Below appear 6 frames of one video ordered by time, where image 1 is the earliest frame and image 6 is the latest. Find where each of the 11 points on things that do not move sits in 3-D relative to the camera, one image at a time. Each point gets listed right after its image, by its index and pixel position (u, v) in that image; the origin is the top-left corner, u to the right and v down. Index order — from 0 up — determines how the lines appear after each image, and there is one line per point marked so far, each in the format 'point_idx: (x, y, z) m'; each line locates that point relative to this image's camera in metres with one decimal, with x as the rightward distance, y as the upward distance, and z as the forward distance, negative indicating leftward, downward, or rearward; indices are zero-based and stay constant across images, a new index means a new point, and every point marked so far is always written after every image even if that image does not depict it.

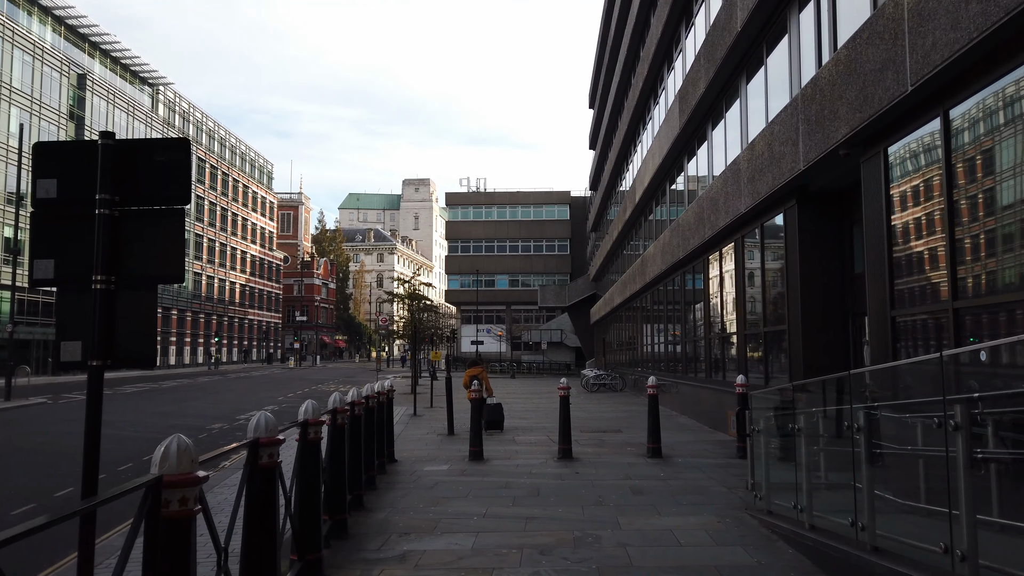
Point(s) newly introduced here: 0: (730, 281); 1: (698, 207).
0: (+4.2, +0.1, +14.3) m
1: (+3.9, +1.7, +15.3) m
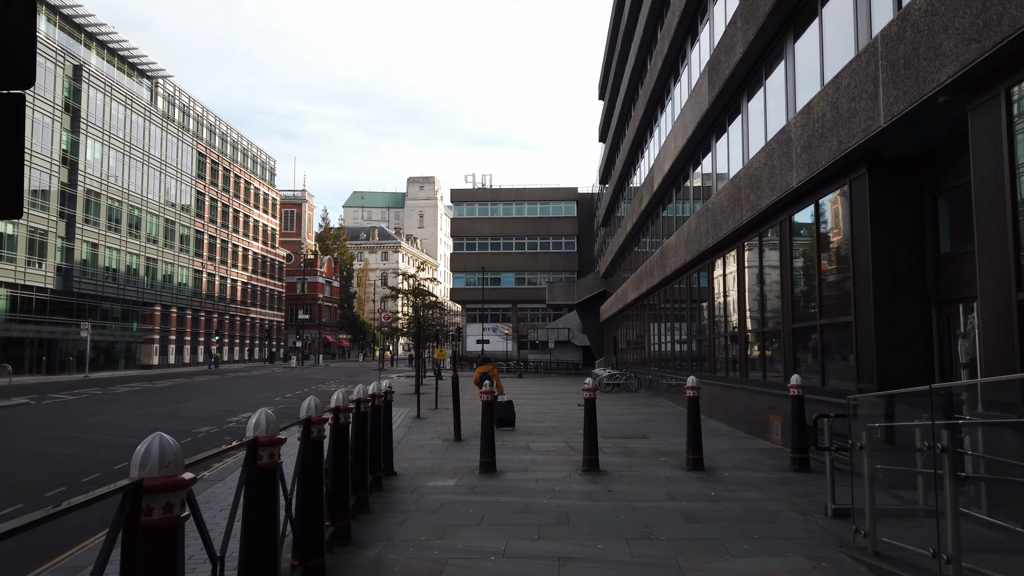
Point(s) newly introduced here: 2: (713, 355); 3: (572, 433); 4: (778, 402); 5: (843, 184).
0: (+4.5, +0.3, +12.7) m
1: (+4.2, +1.9, +13.7) m
2: (+4.8, -1.6, +17.6) m
3: (+1.2, -2.9, +14.7) m
4: (+4.3, -1.9, +12.0) m
5: (+4.3, +1.3, +9.4) m
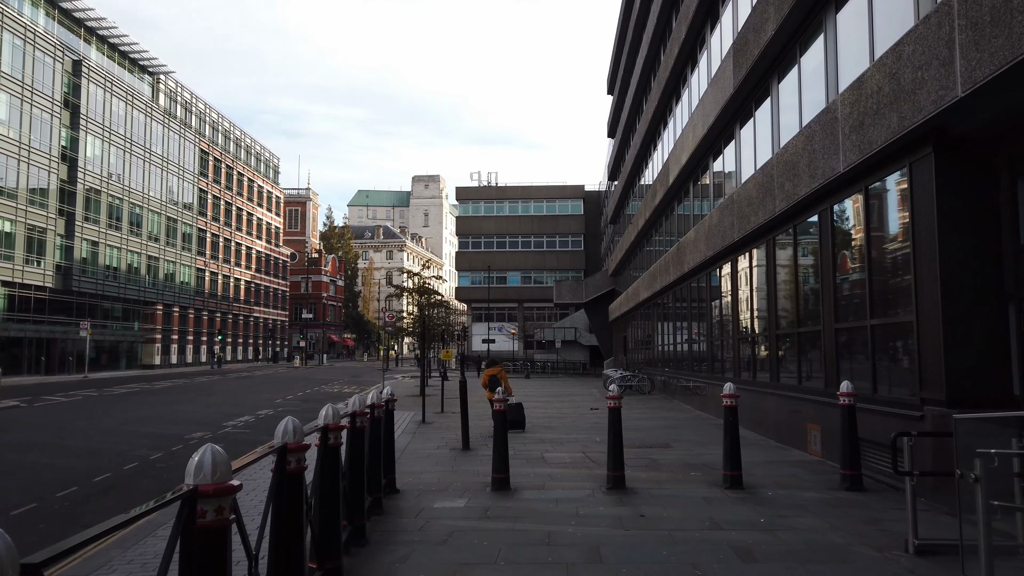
0: (+4.7, +0.4, +11.6) m
1: (+4.4, +1.9, +12.6) m
2: (+5.0, -1.6, +16.6) m
3: (+1.4, -2.8, +13.7) m
4: (+4.5, -1.8, +10.9) m
5: (+4.5, +1.4, +8.4) m
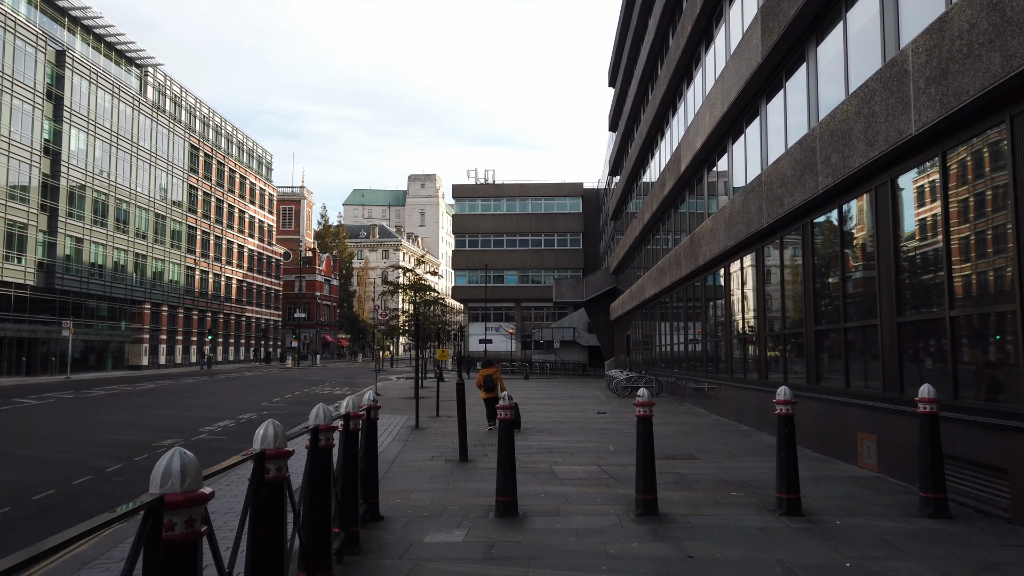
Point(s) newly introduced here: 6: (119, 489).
0: (+4.7, +0.5, +10.1) m
1: (+4.4, +2.1, +11.1) m
2: (+5.1, -1.4, +15.0) m
3: (+1.5, -2.7, +12.1) m
4: (+4.6, -1.7, +9.4) m
5: (+4.5, +1.5, +6.9) m
6: (-6.0, -3.1, +11.2) m
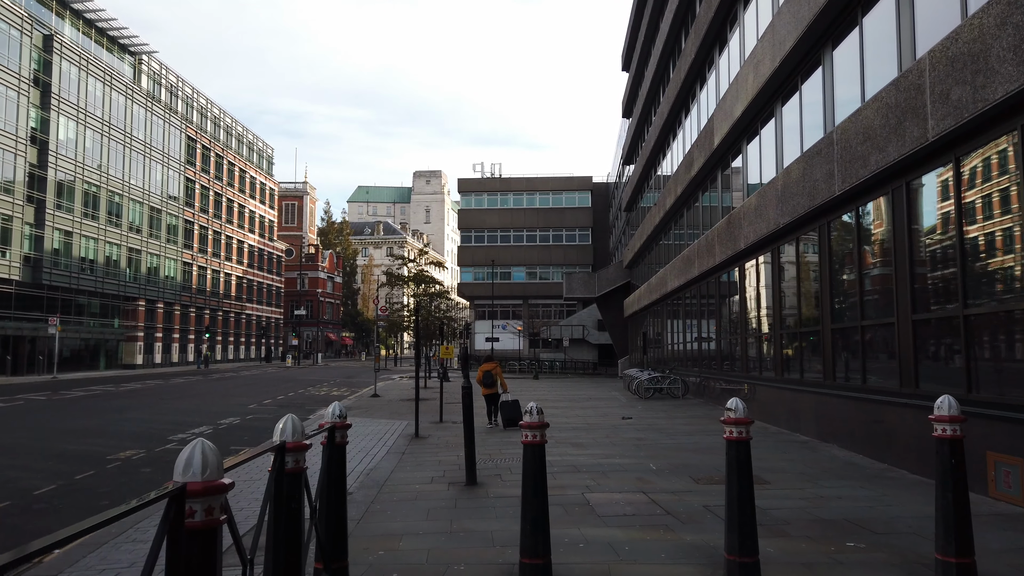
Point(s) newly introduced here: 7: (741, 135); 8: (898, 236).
0: (+5.0, +0.8, +7.7) m
1: (+4.7, +2.4, +8.7) m
2: (+5.4, -1.1, +12.7) m
3: (+1.7, -2.4, +9.8) m
4: (+4.9, -1.4, +7.0) m
5: (+4.7, +1.8, +4.5) m
6: (-5.7, -2.8, +8.9) m
7: (+5.6, +3.7, +18.1) m
8: (+5.0, +0.6, +9.6) m
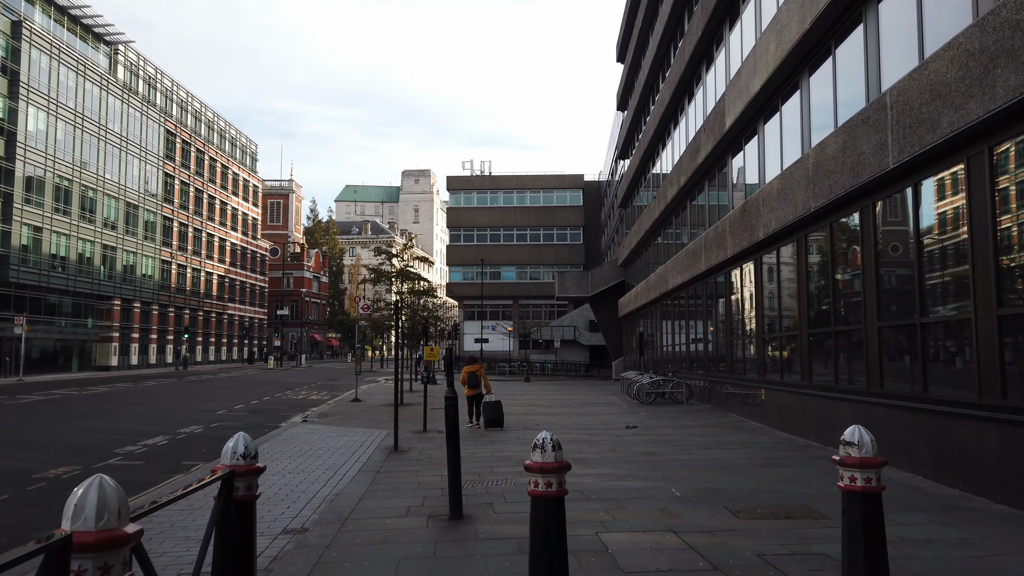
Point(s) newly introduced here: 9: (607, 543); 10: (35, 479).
0: (+4.9, +0.9, +6.1) m
1: (+4.6, +2.5, +7.1) m
2: (+5.3, -1.0, +11.0) m
3: (+1.7, -2.3, +8.0) m
4: (+4.8, -1.3, +5.4) m
5: (+4.8, +1.9, +2.8) m
6: (-5.8, -2.7, +7.1) m
7: (+5.4, +3.9, +16.4) m
8: (+5.0, +0.8, +7.9) m
9: (+0.8, -2.1, +6.1) m
10: (-7.3, -2.9, +11.3) m
